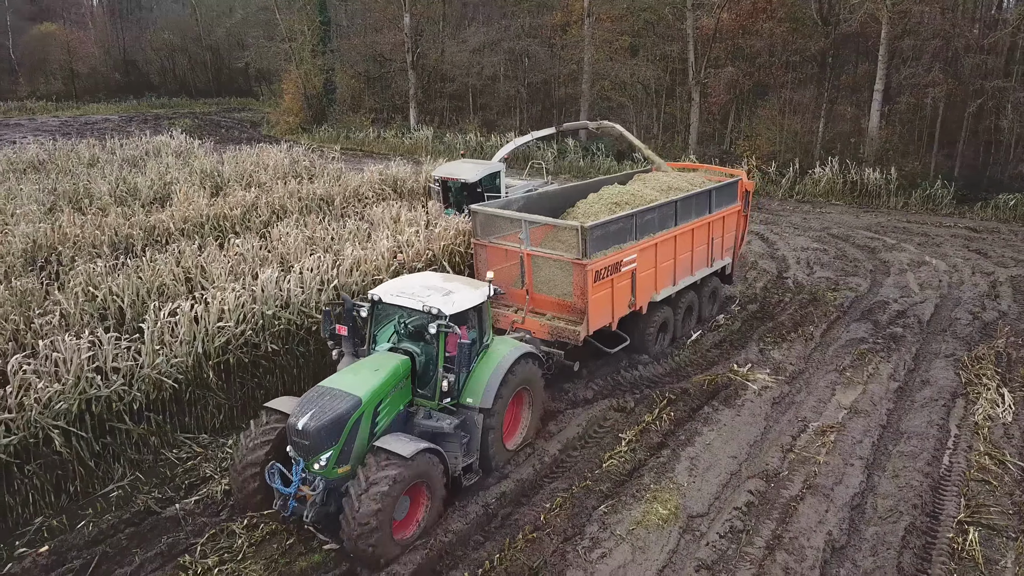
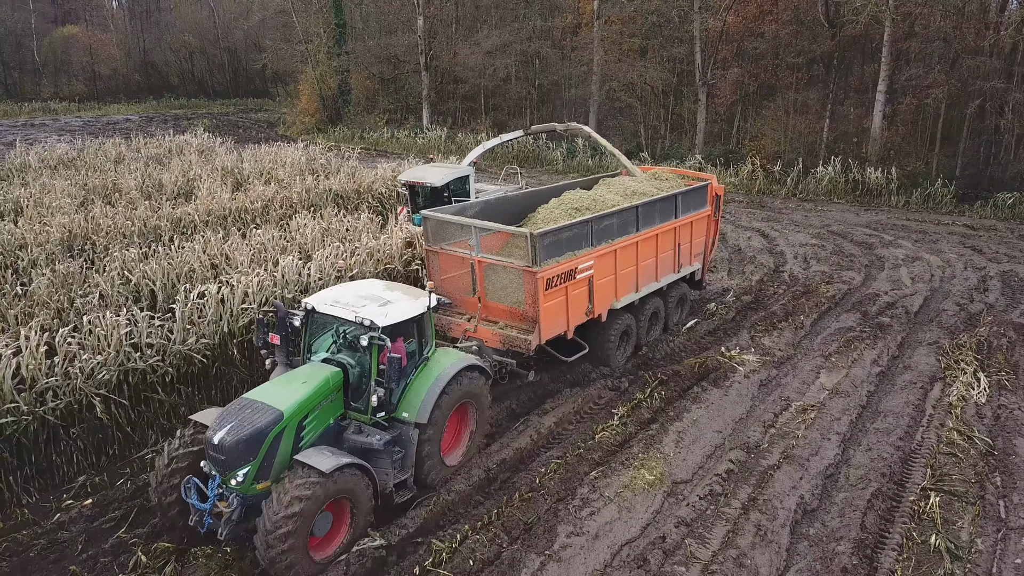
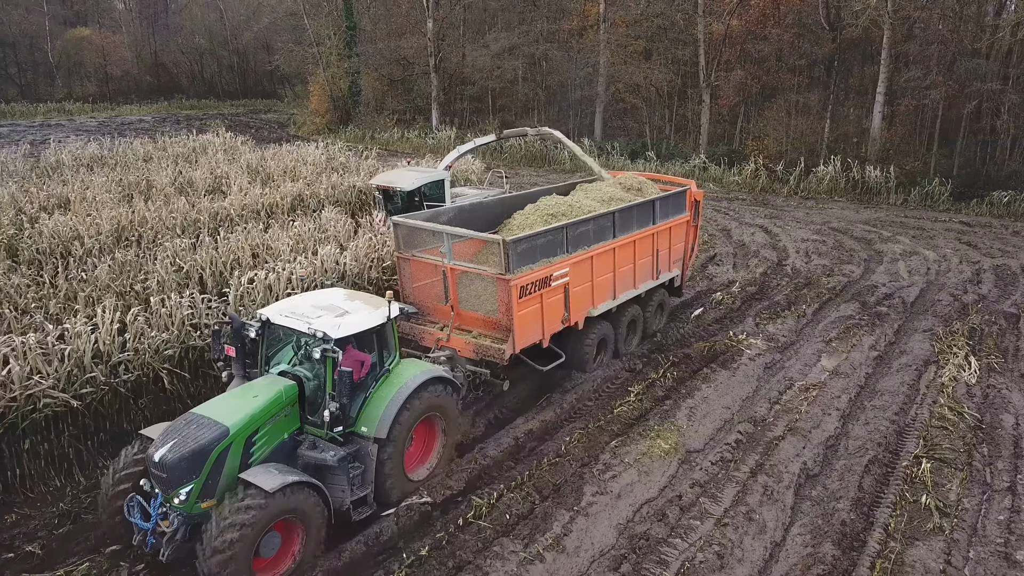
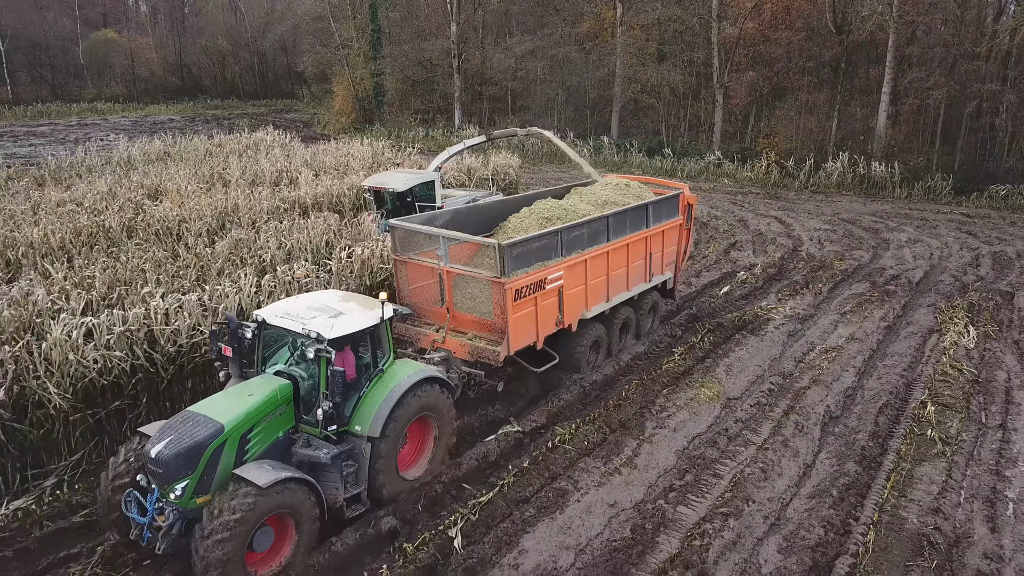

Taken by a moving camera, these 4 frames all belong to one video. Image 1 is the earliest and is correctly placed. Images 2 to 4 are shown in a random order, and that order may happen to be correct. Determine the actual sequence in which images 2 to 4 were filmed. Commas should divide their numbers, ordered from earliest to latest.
2, 3, 4
